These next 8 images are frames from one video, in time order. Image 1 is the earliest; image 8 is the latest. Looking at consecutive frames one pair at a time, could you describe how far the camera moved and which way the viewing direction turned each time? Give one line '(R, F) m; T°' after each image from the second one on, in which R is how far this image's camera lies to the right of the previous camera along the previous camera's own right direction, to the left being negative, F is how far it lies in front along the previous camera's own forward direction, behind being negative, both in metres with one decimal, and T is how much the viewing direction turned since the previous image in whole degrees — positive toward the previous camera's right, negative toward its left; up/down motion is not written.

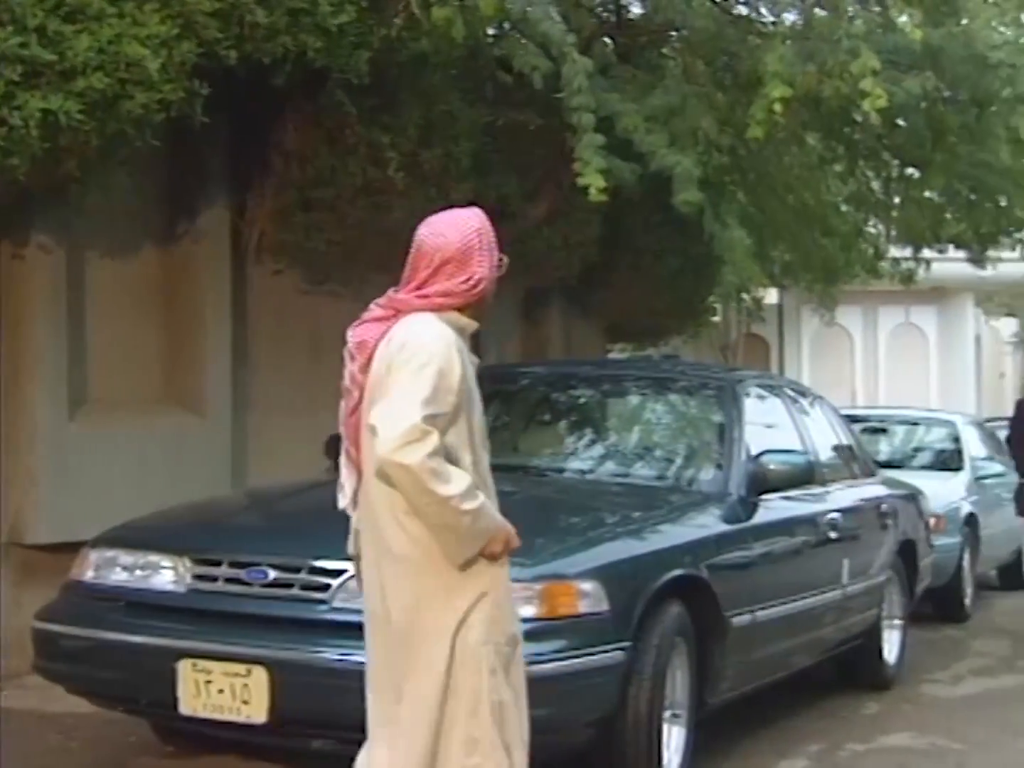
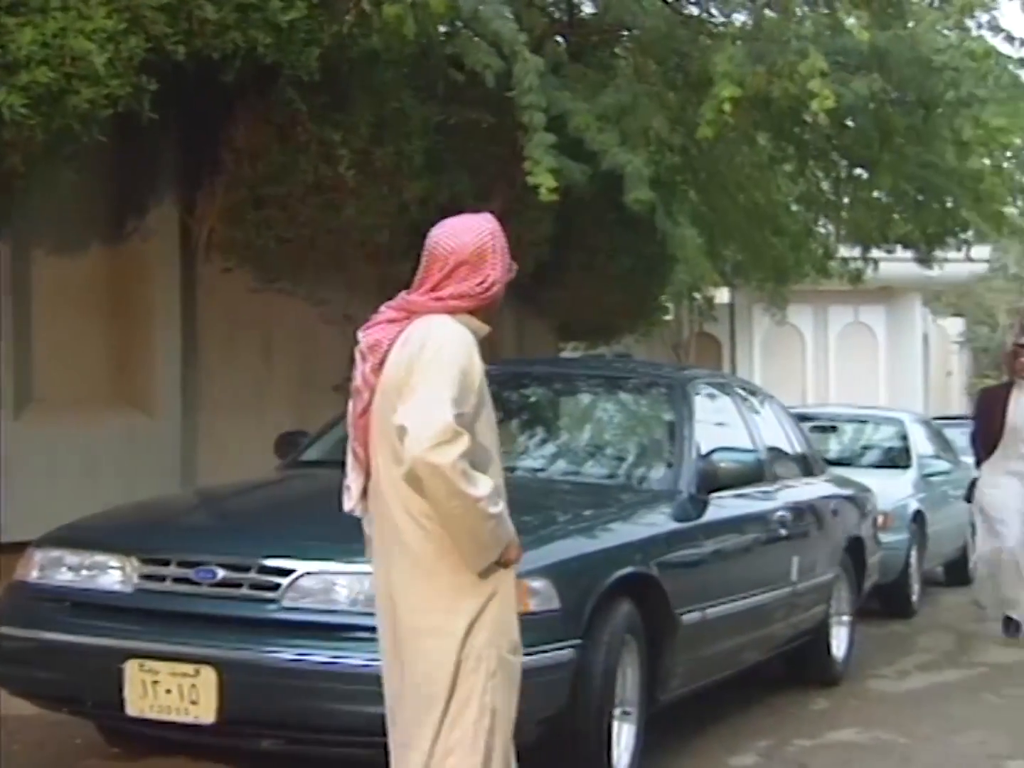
(-0.1, 0.0) m; +3°
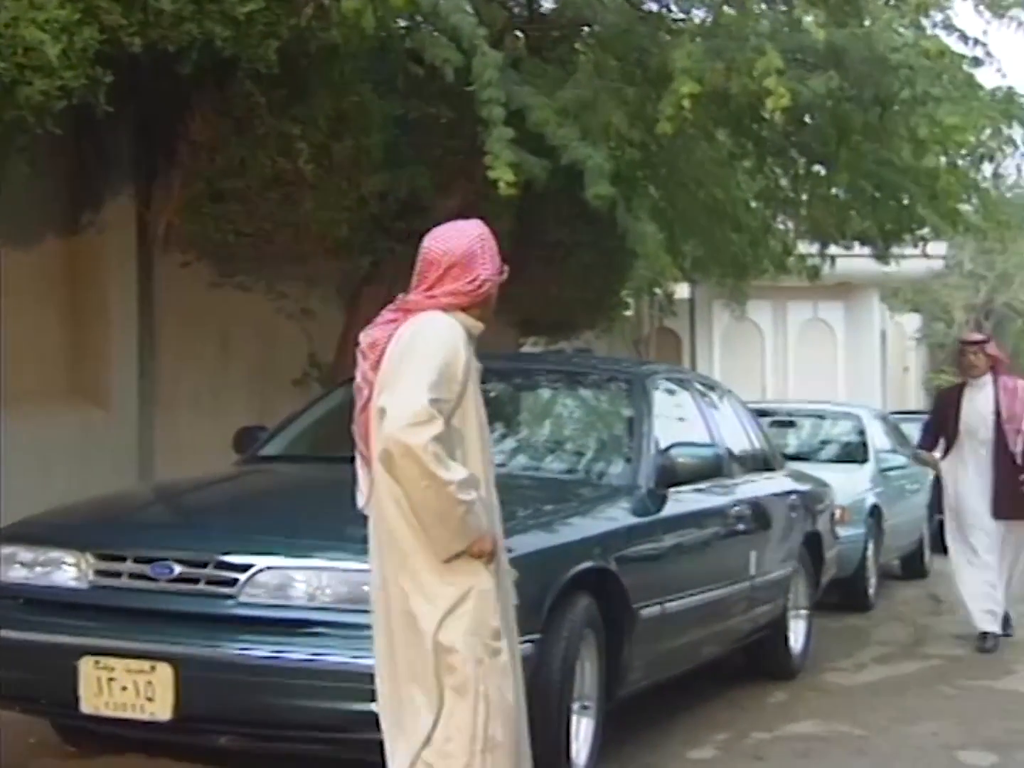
(-0.1, 0.0) m; +2°
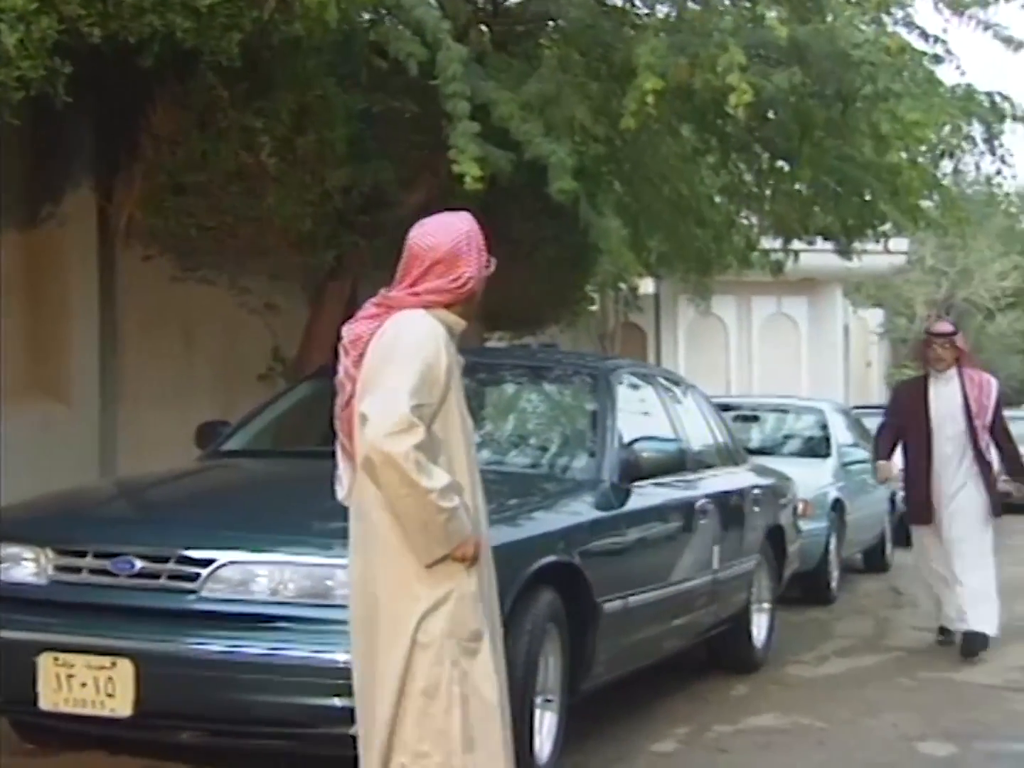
(-0.1, 0.0) m; +2°
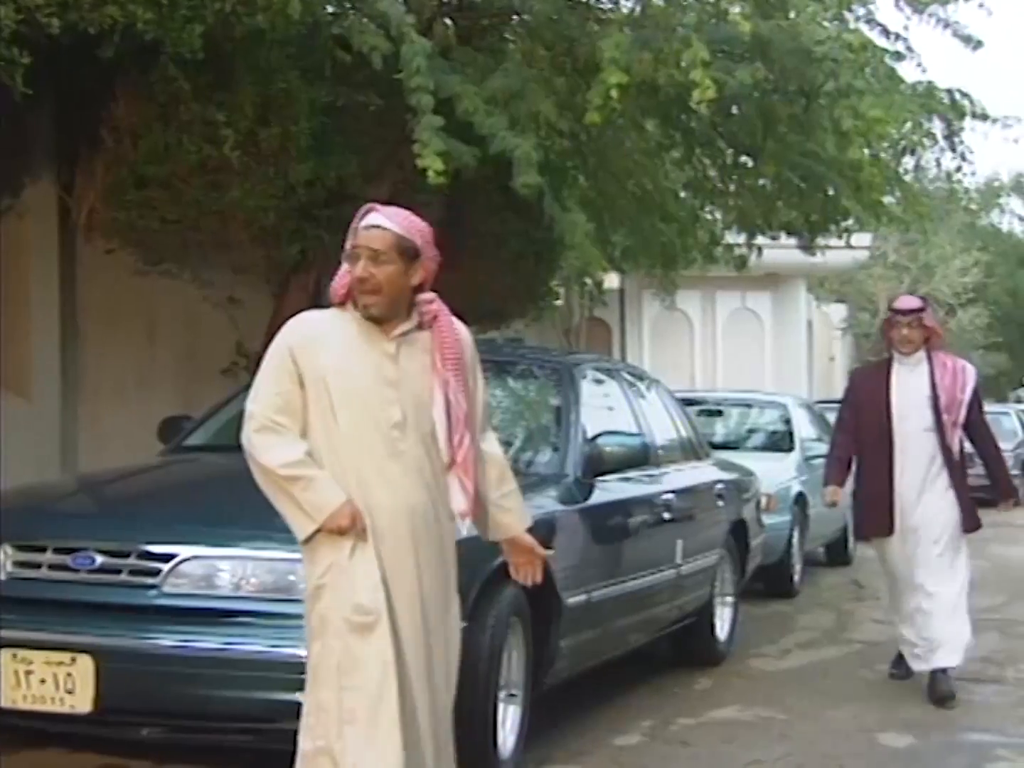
(0.0, 0.0) m; +2°
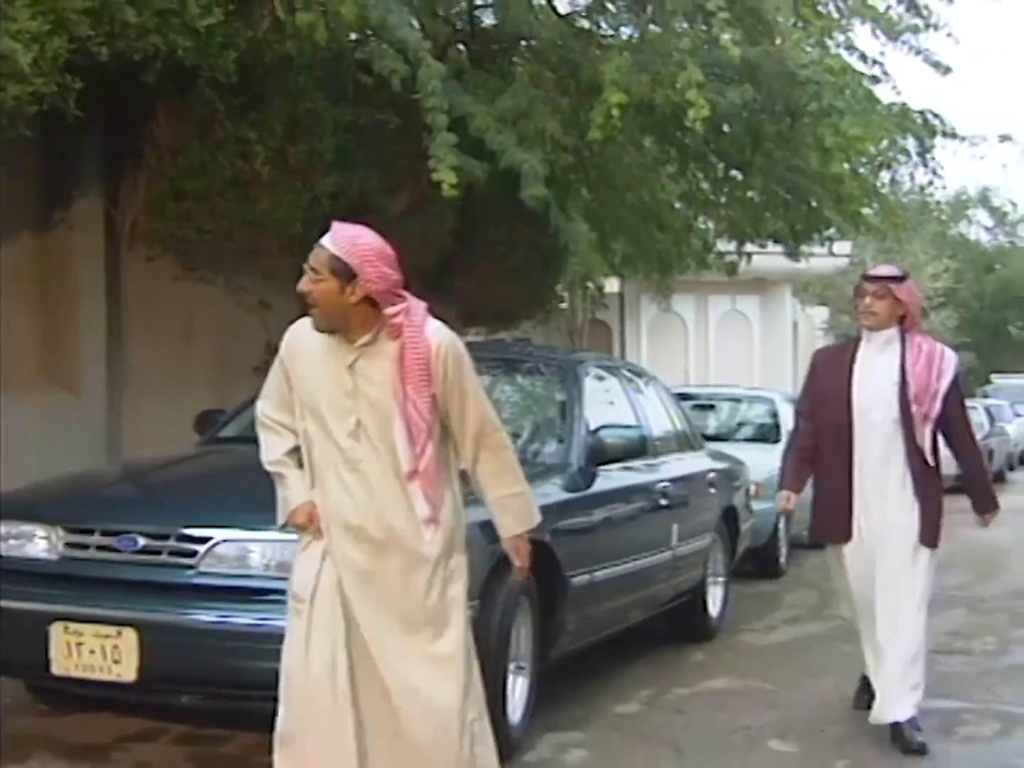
(0.0, -0.7) m; 0°
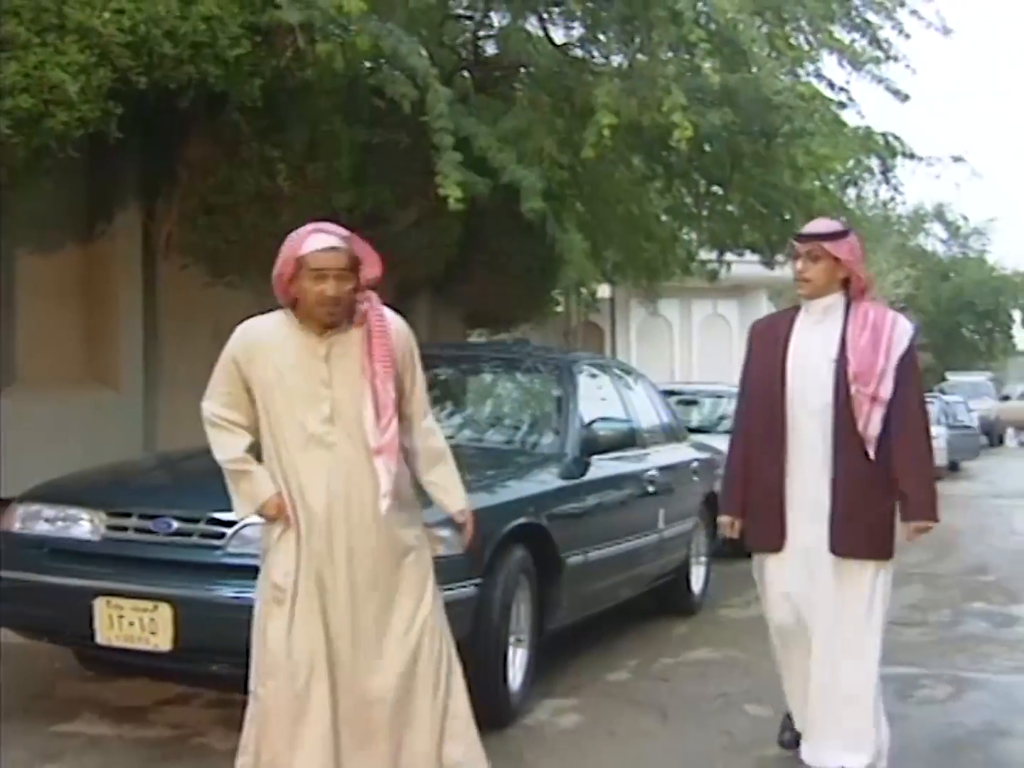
(0.0, -0.8) m; 0°
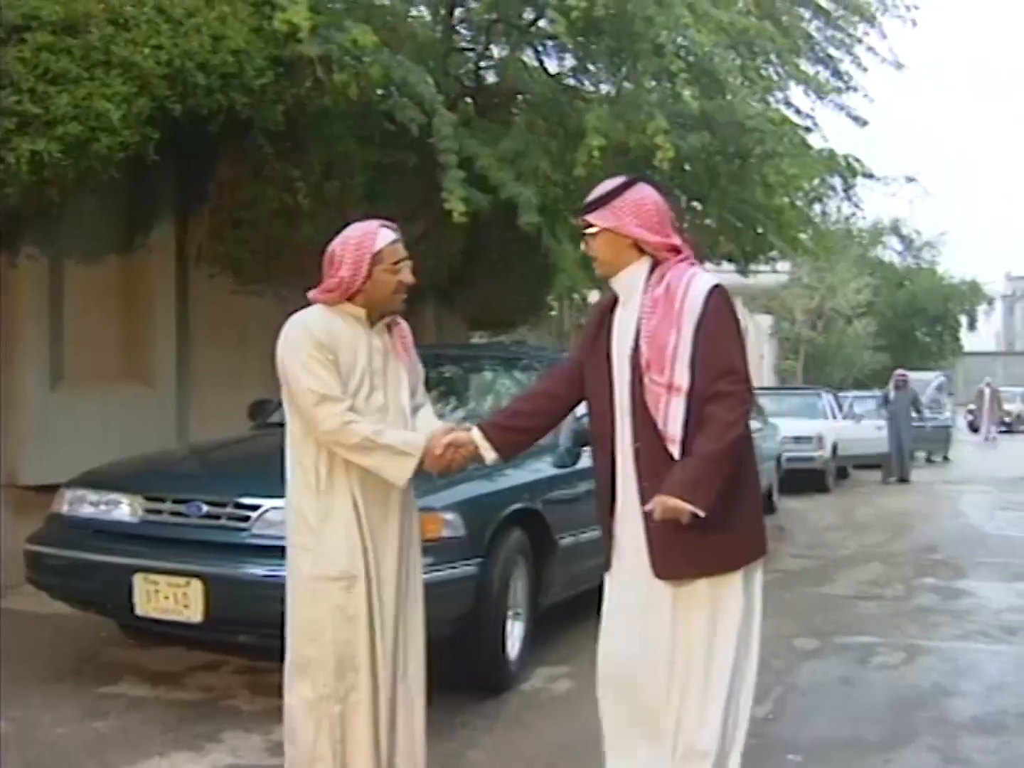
(0.0, -1.0) m; 0°
